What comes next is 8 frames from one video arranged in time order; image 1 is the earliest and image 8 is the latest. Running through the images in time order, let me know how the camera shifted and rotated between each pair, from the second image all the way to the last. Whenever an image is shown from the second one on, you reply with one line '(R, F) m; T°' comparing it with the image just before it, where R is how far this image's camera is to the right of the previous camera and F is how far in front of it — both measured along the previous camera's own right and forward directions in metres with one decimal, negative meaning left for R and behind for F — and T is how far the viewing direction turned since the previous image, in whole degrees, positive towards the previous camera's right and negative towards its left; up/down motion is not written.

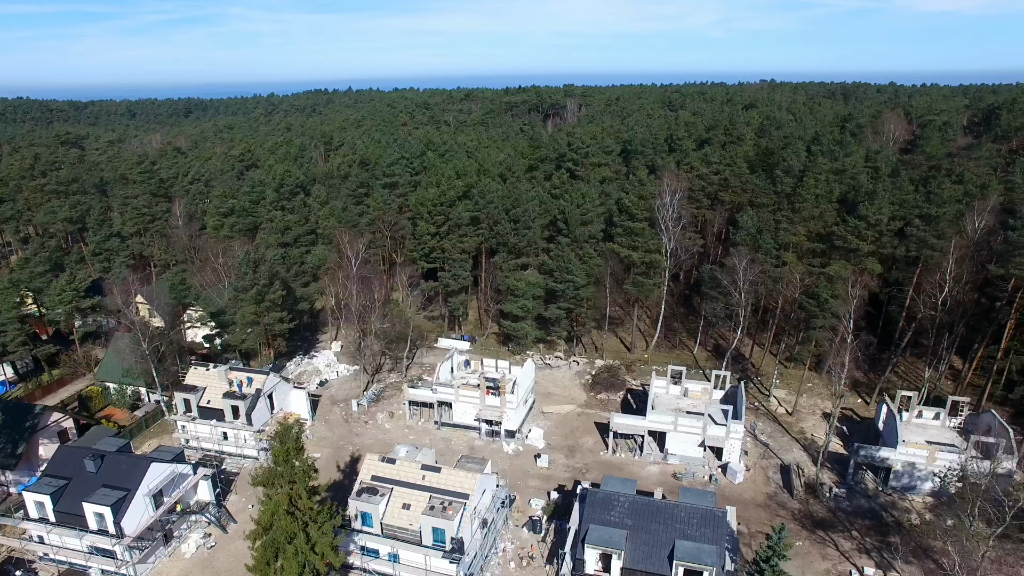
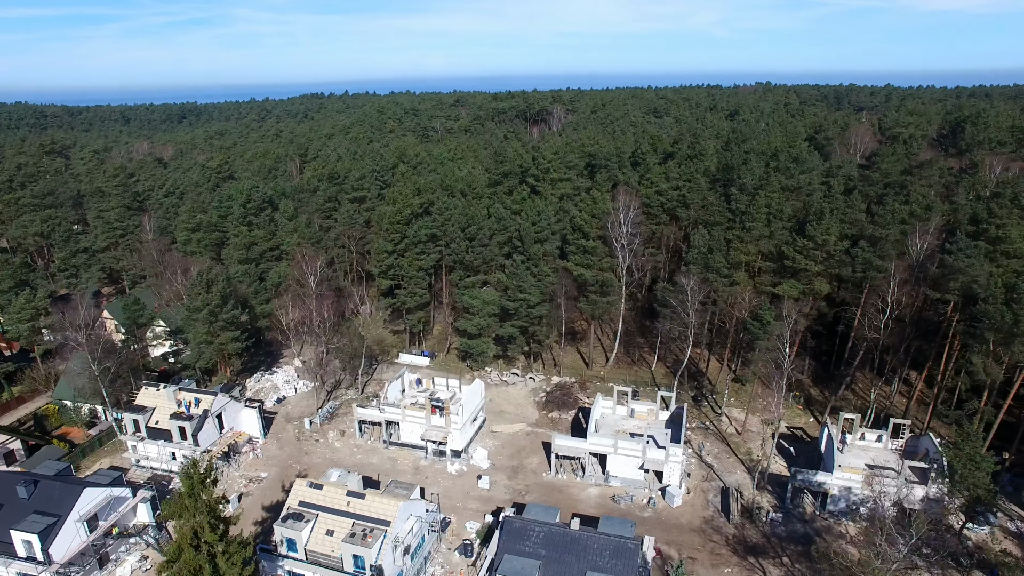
(+2.1, -0.1) m; -1°
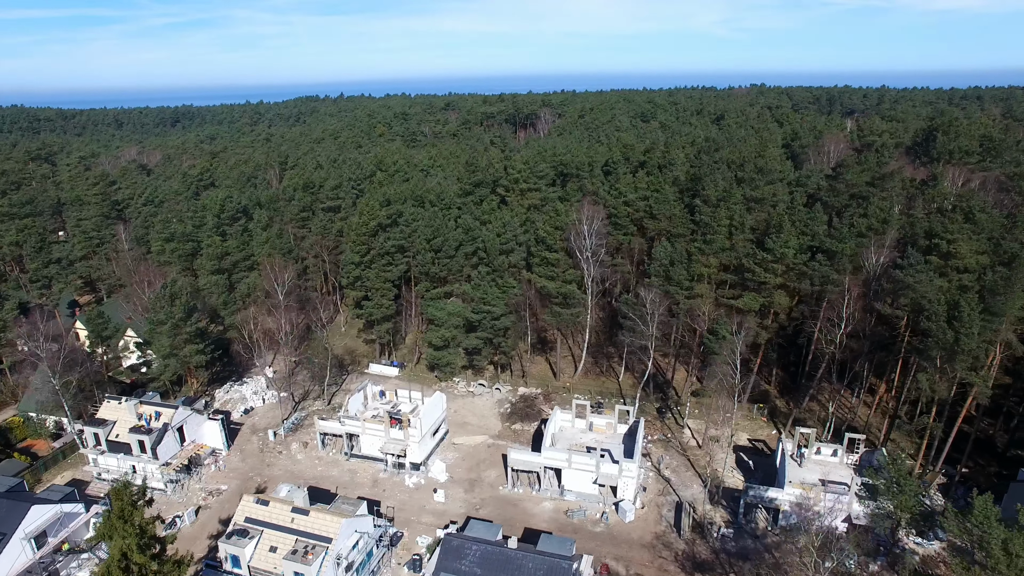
(+1.5, -0.1) m; 0°
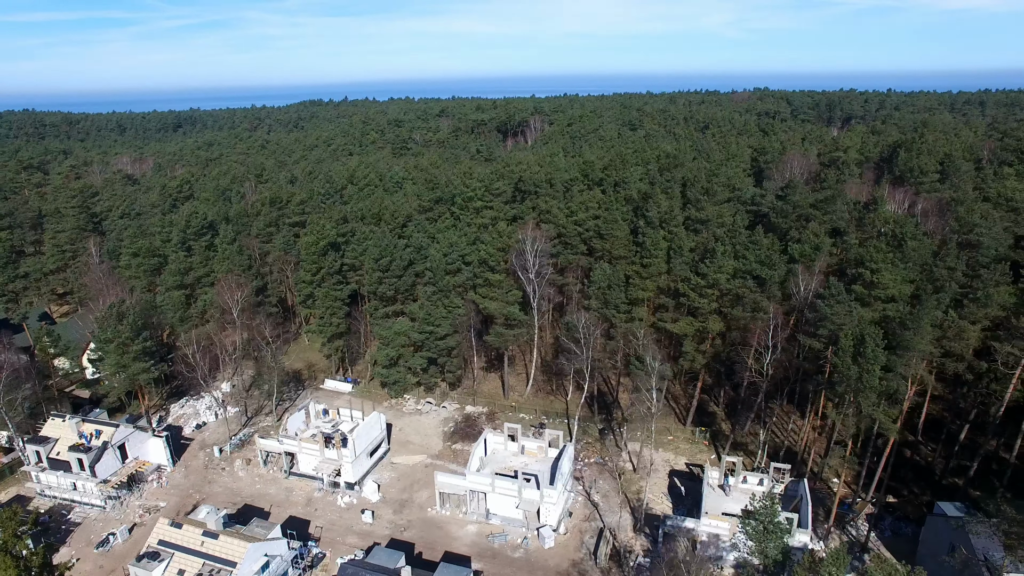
(+2.9, -0.2) m; -2°
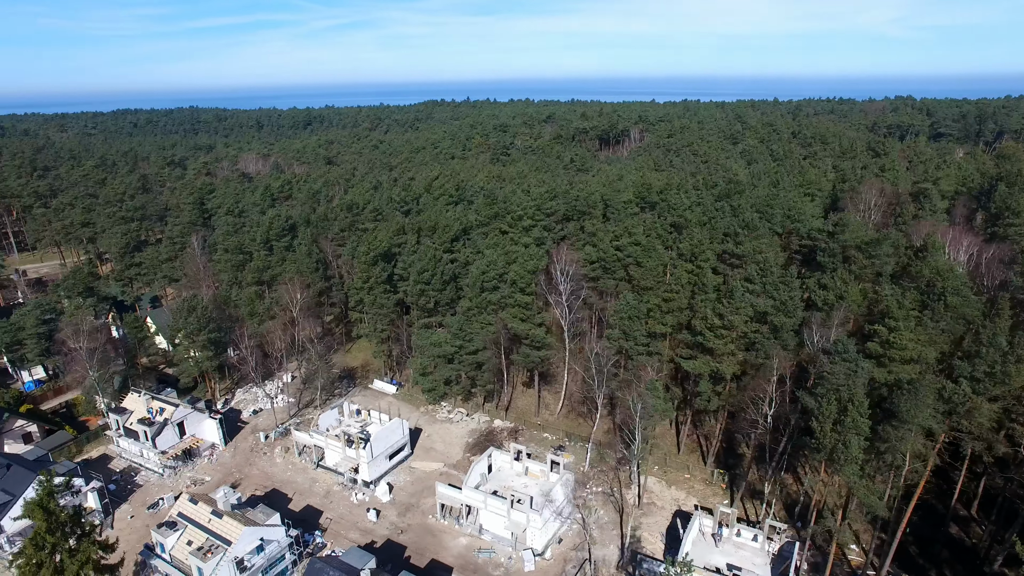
(+3.8, -0.3) m; -11°
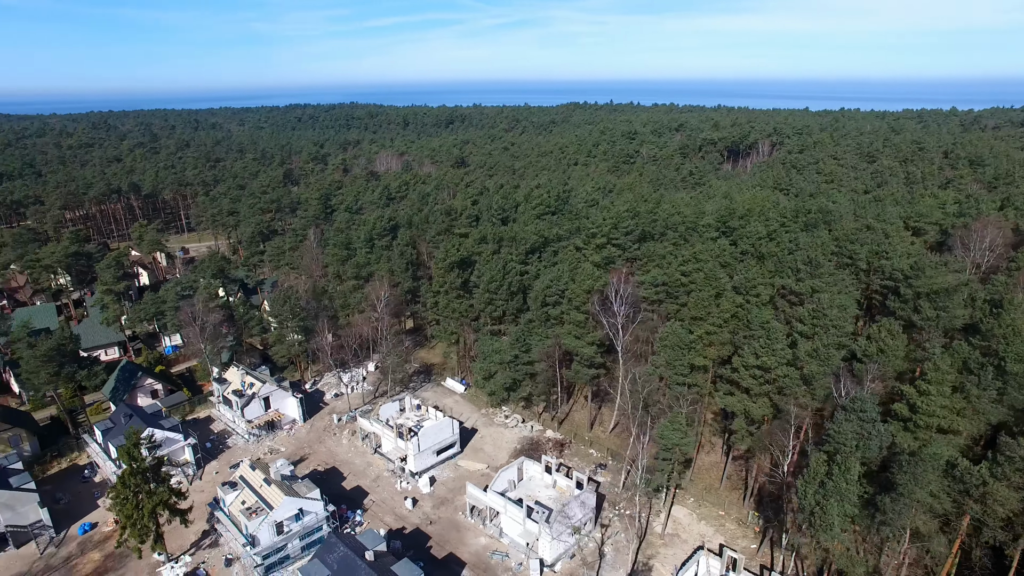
(+3.7, -0.6) m; -13°
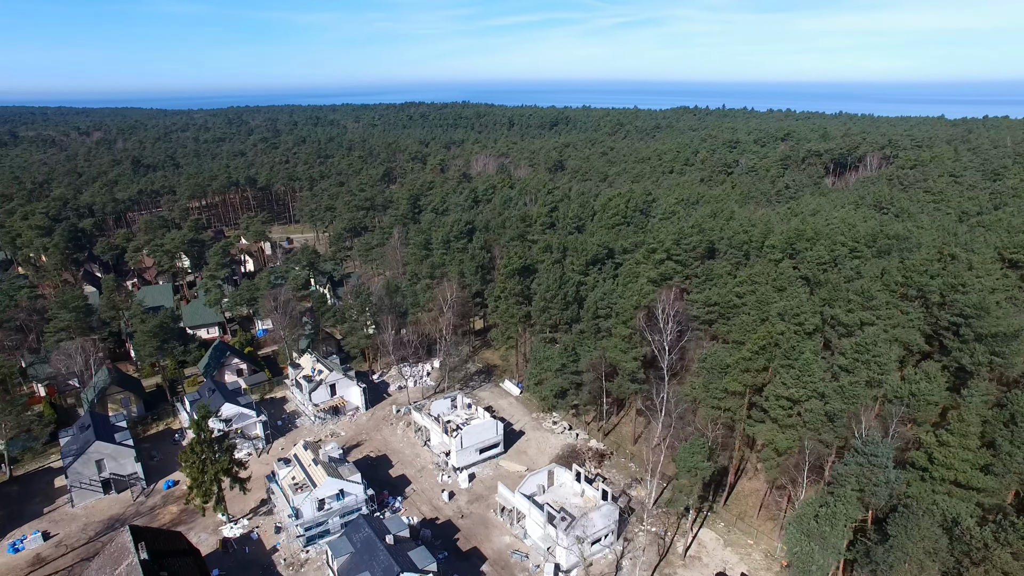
(+2.6, -0.7) m; -10°
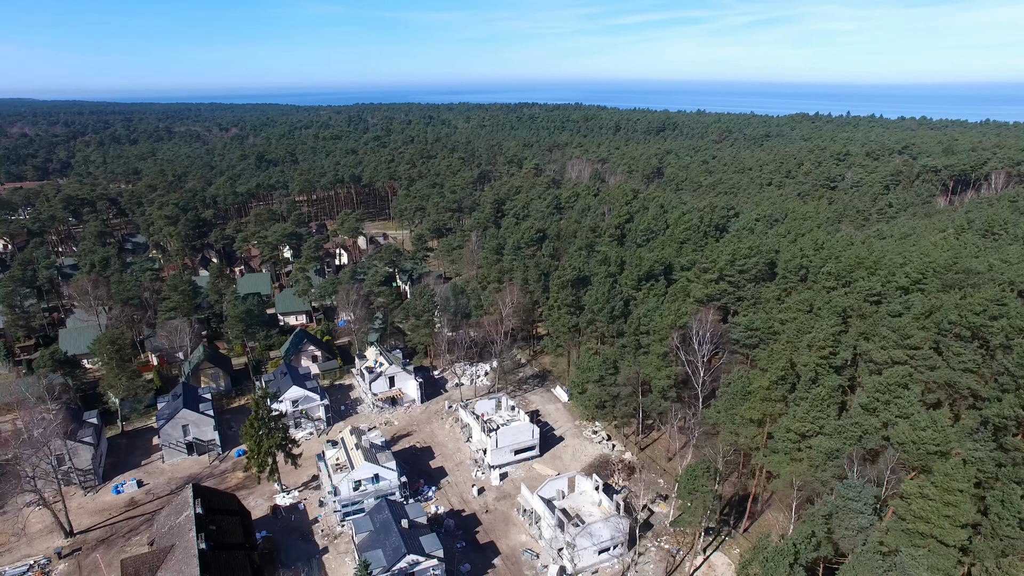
(+3.4, -1.0) m; -10°
